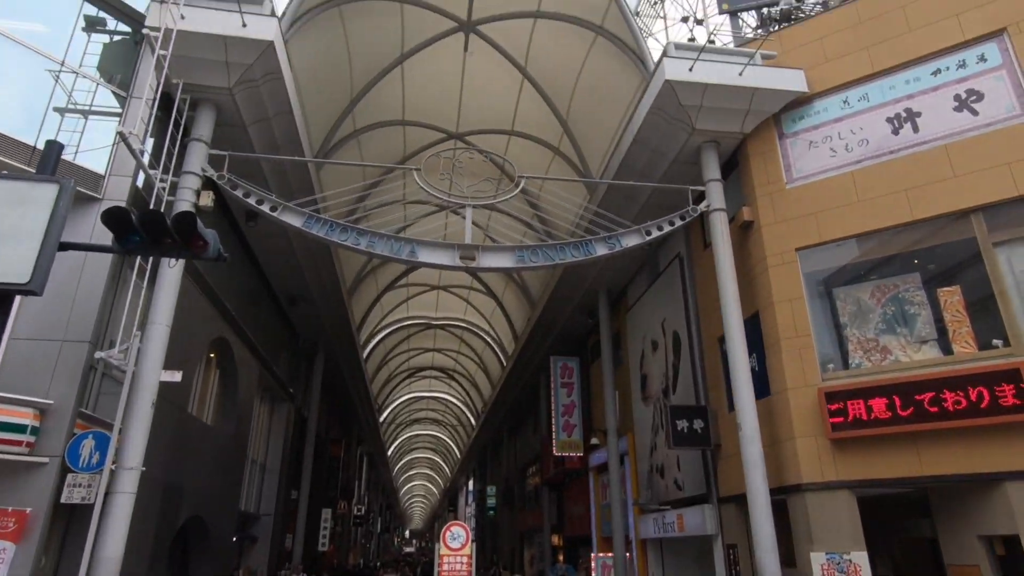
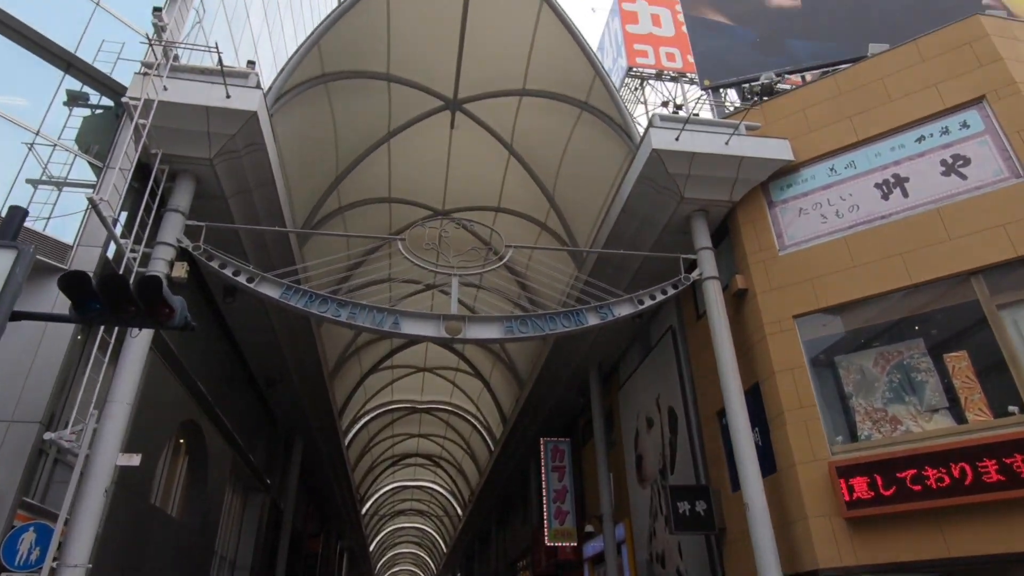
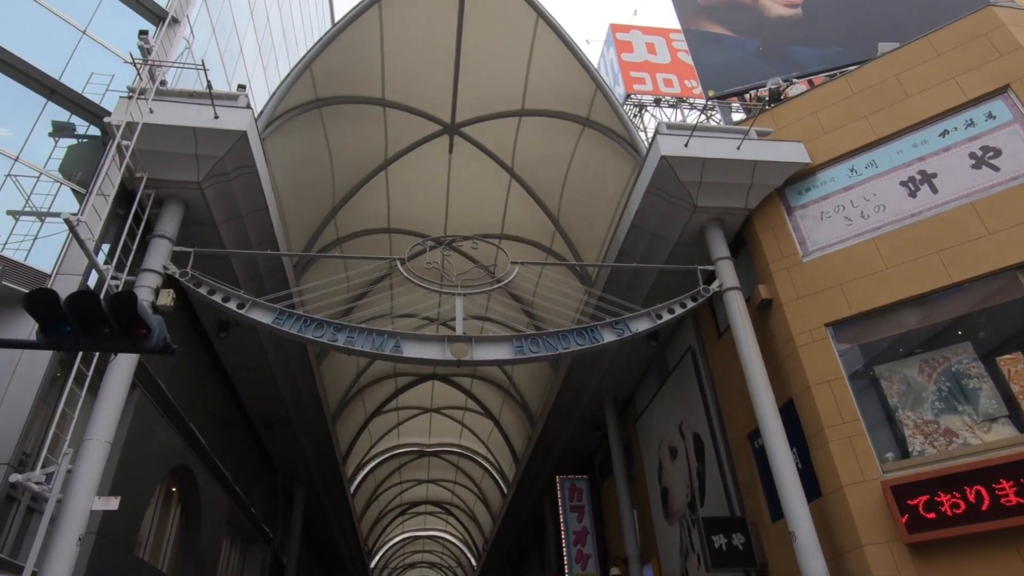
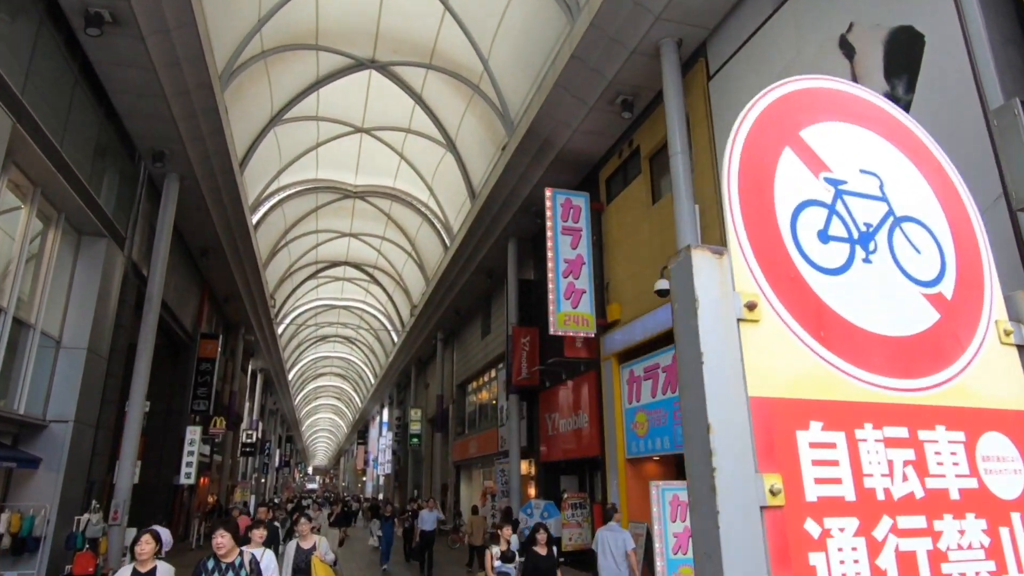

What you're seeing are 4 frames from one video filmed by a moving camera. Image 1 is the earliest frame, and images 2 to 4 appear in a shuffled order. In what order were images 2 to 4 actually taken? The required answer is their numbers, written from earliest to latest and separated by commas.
2, 3, 4
